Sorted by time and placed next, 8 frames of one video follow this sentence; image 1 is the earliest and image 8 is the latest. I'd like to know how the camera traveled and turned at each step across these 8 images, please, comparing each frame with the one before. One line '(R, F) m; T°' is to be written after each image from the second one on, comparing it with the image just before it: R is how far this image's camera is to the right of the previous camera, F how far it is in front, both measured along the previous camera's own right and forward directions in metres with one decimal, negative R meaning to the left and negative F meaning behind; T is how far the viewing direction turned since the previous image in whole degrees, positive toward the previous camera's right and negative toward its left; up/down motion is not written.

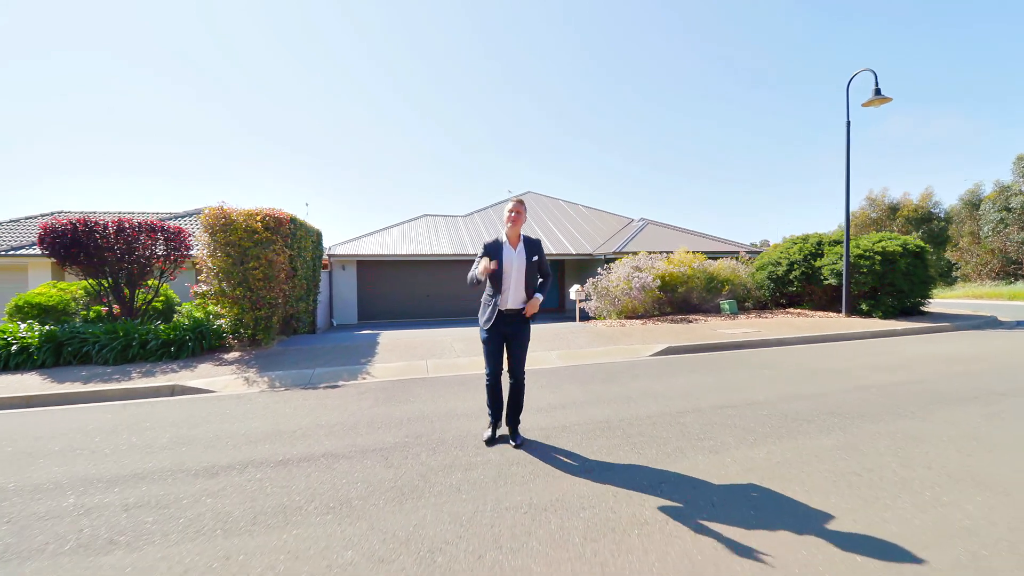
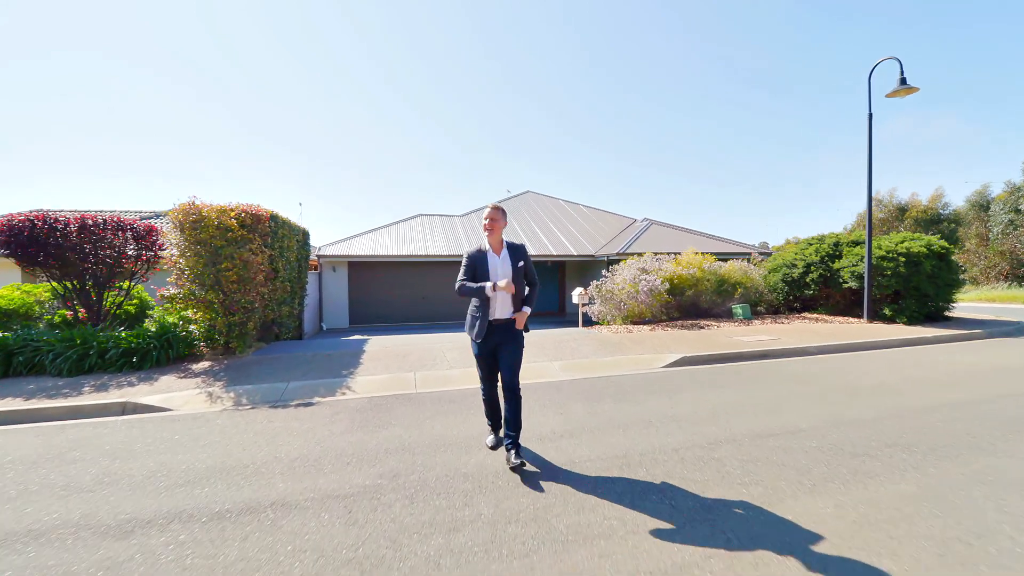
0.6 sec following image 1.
(0.0, +0.6) m; 0°
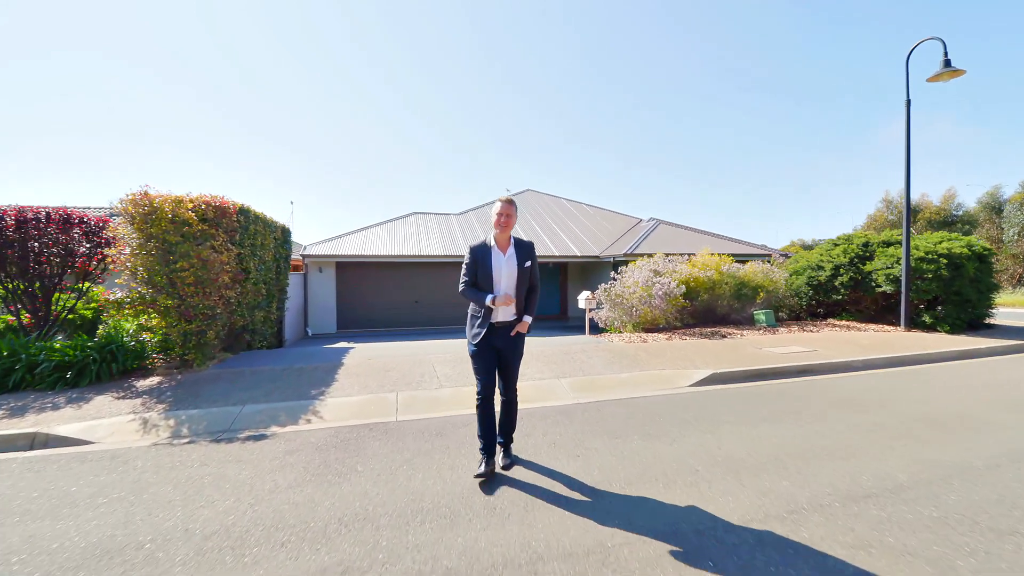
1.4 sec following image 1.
(0.0, +0.9) m; 0°
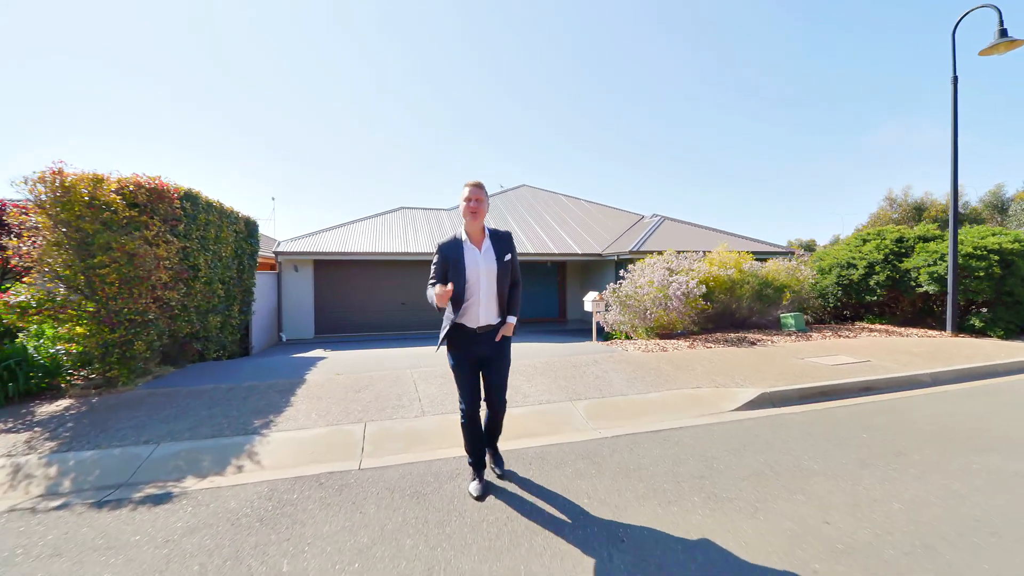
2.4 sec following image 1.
(-0.1, +1.1) m; +1°
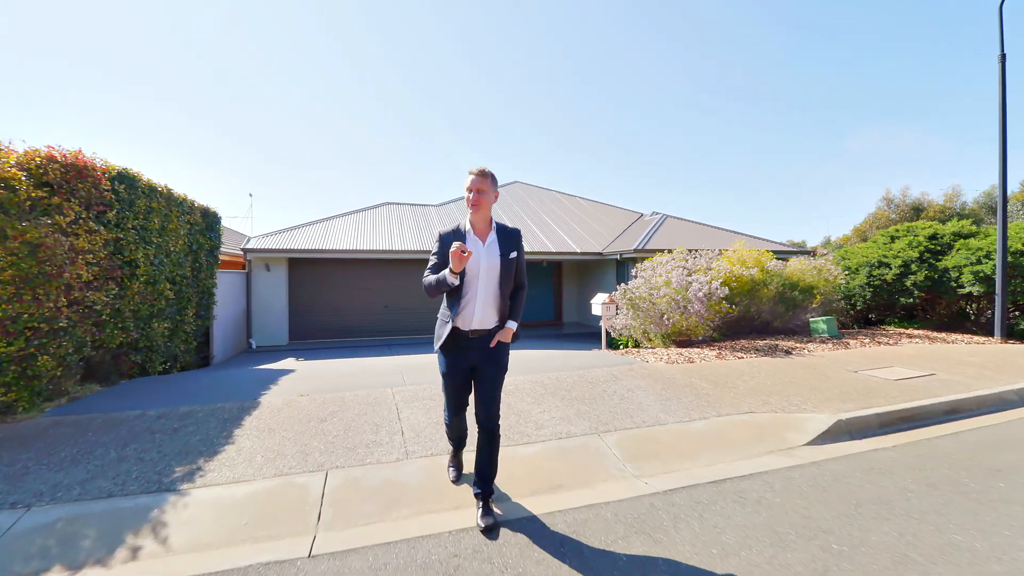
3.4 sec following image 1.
(-0.2, +0.9) m; +1°
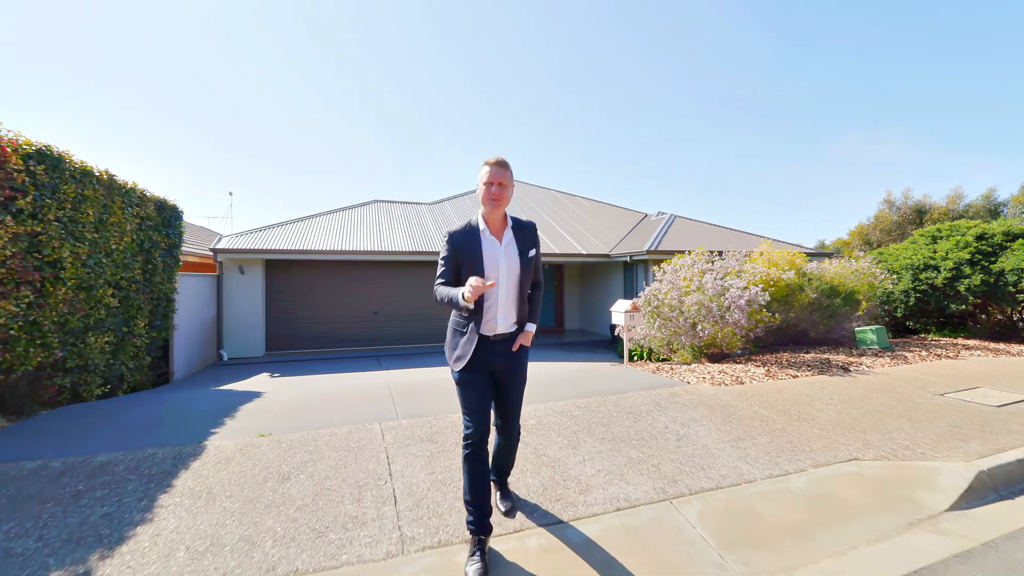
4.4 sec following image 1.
(-0.2, +0.9) m; +1°
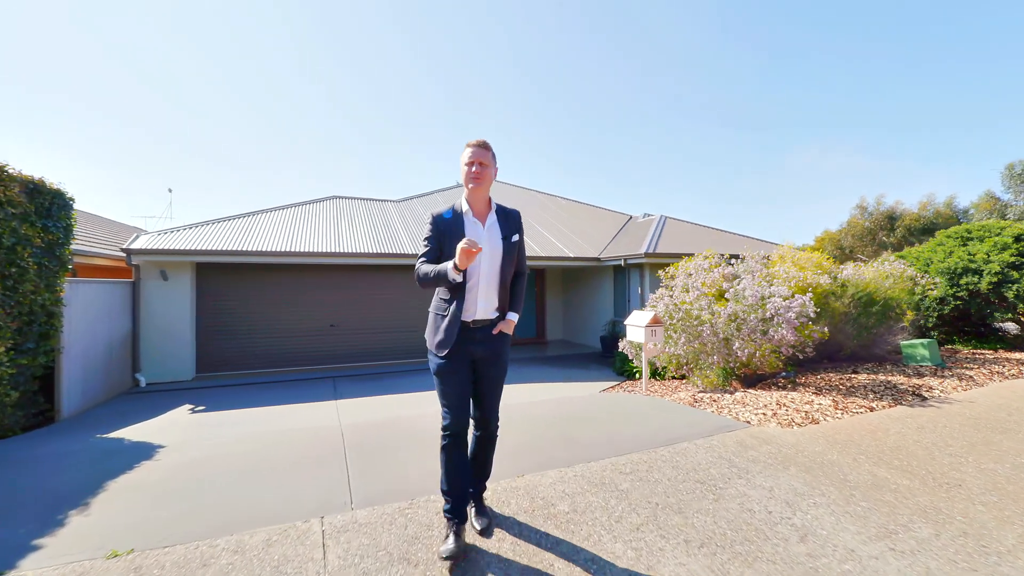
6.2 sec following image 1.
(-0.2, +1.2) m; +4°
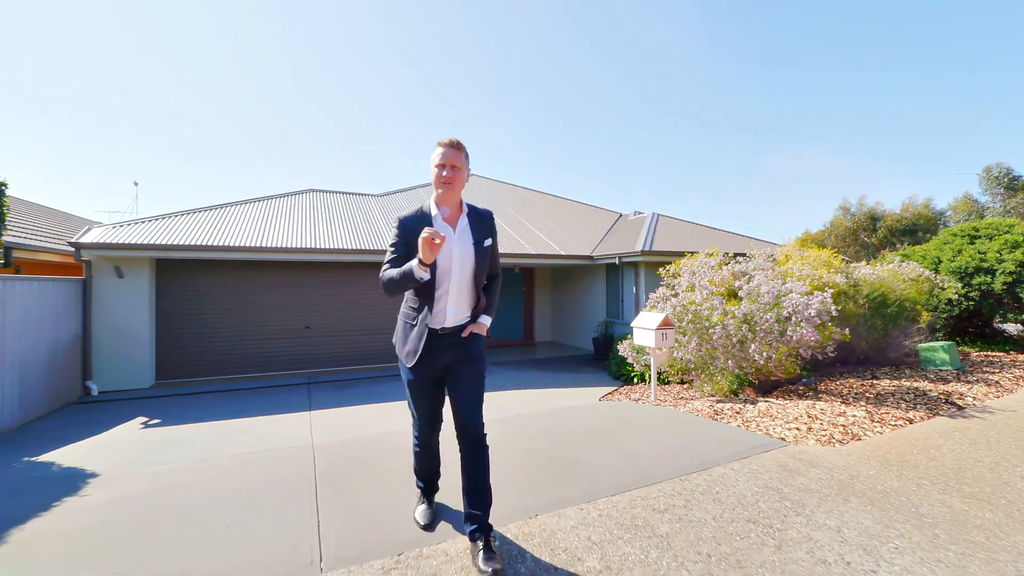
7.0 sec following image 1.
(-0.1, +0.5) m; +2°
